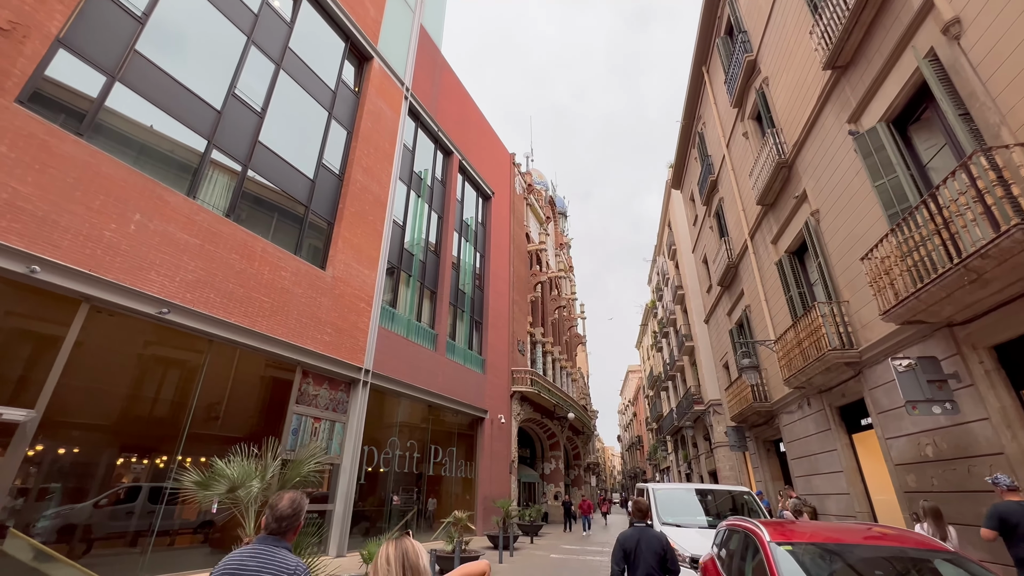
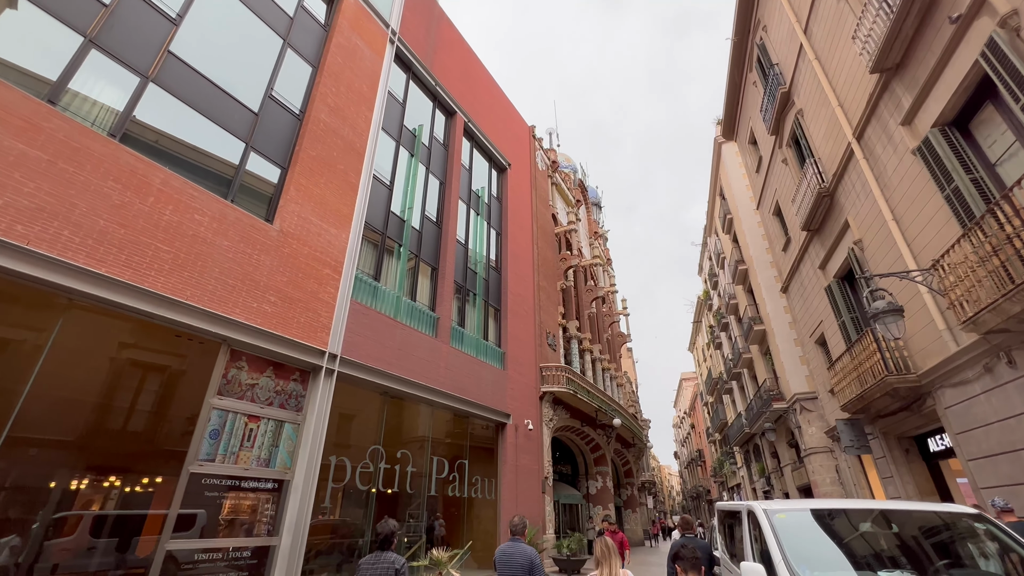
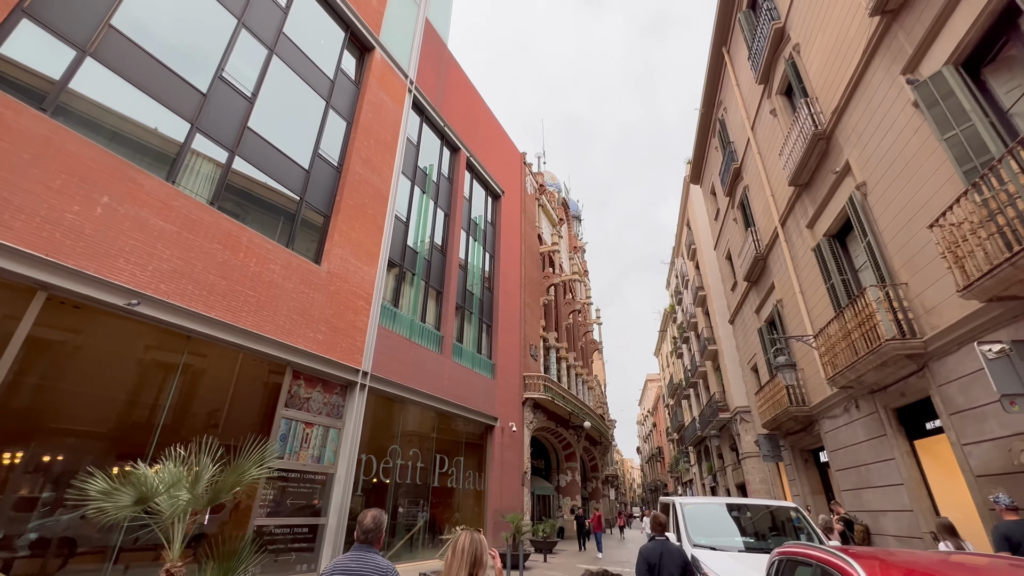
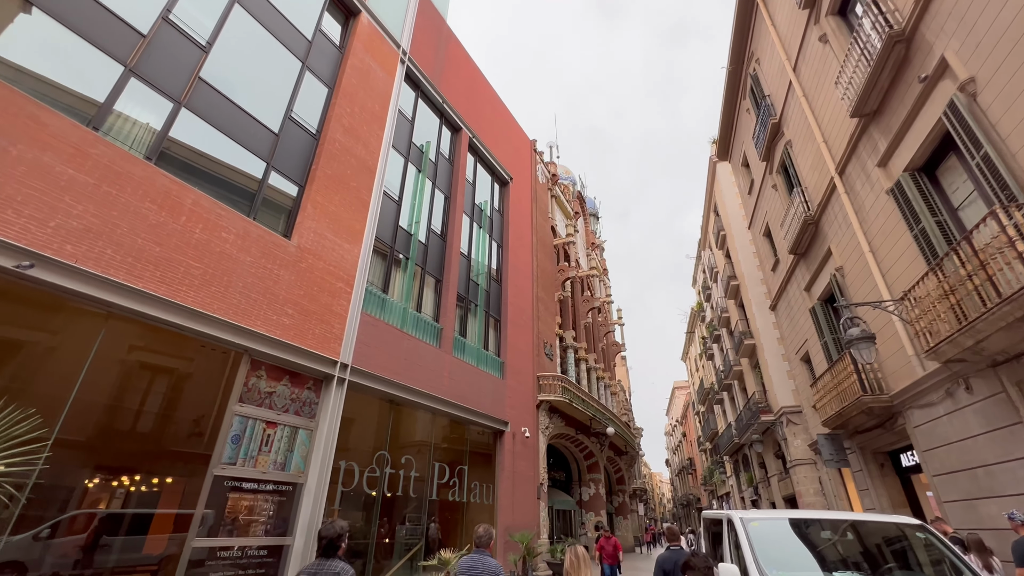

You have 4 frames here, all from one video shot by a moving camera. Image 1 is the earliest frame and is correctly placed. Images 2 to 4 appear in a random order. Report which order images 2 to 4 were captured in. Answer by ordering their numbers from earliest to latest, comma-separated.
3, 4, 2
